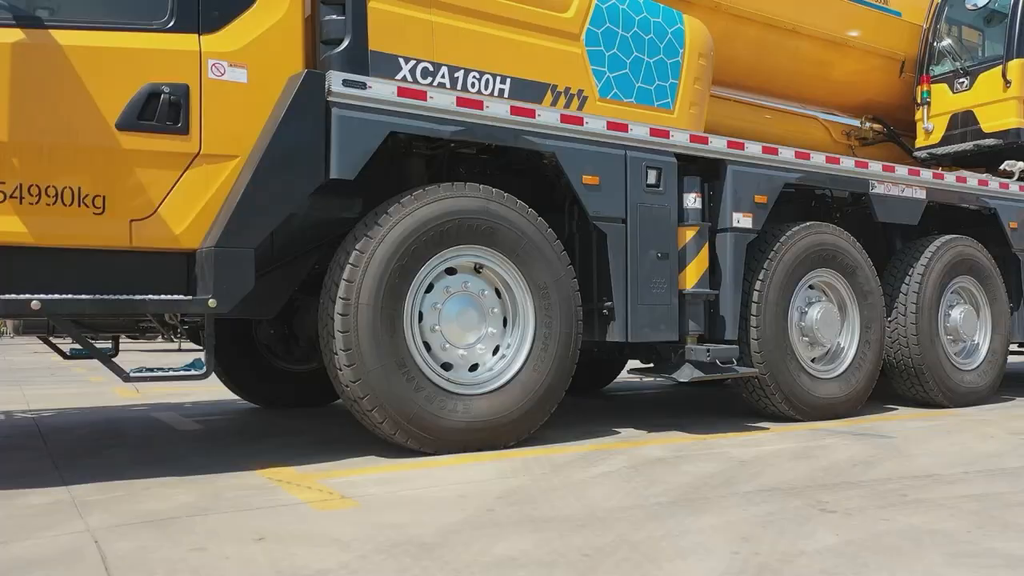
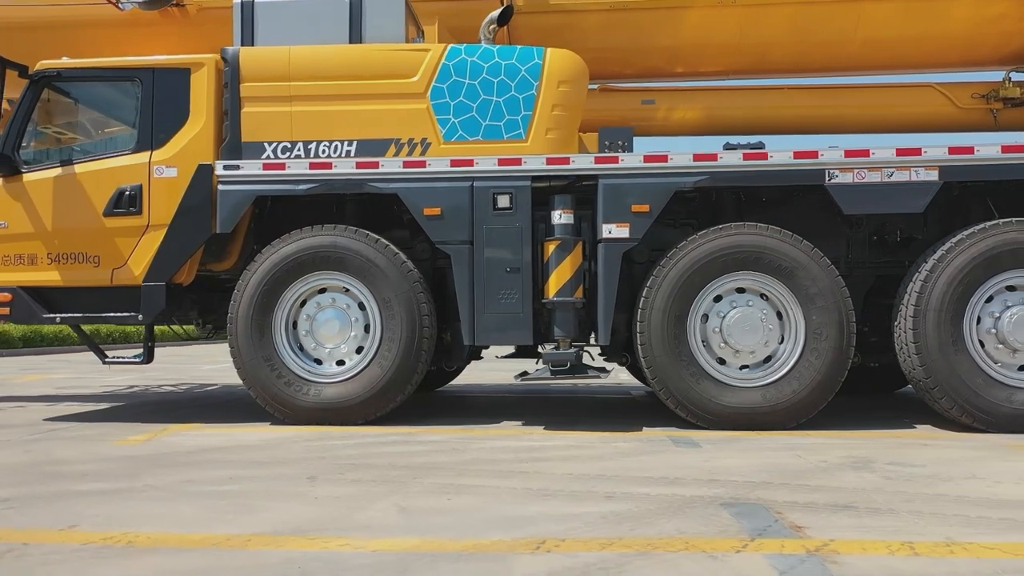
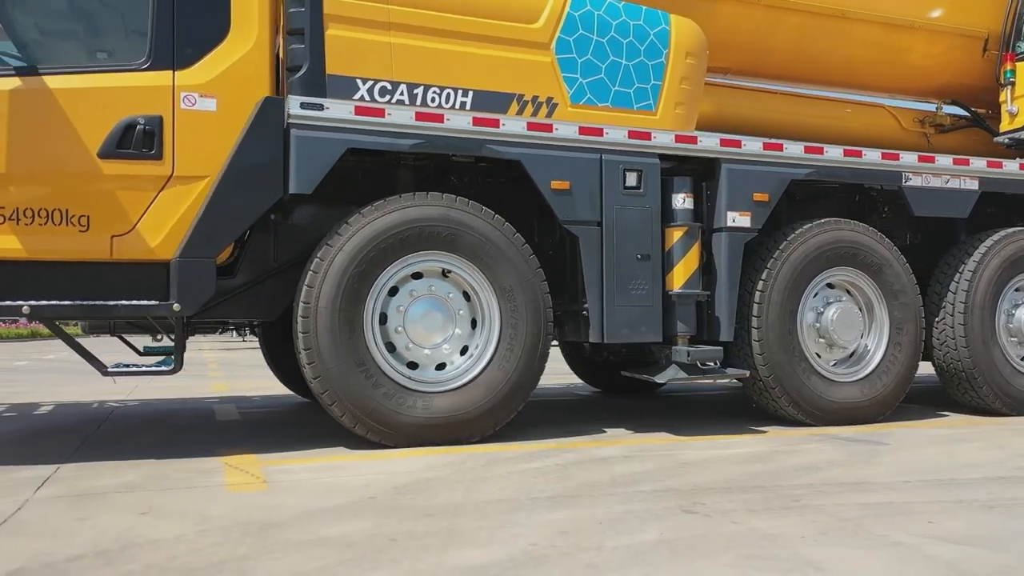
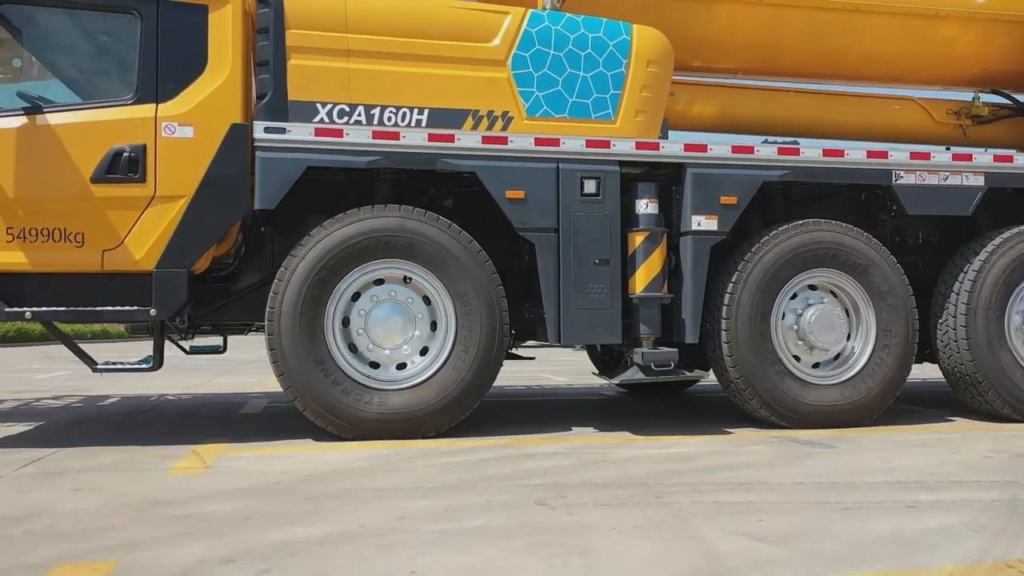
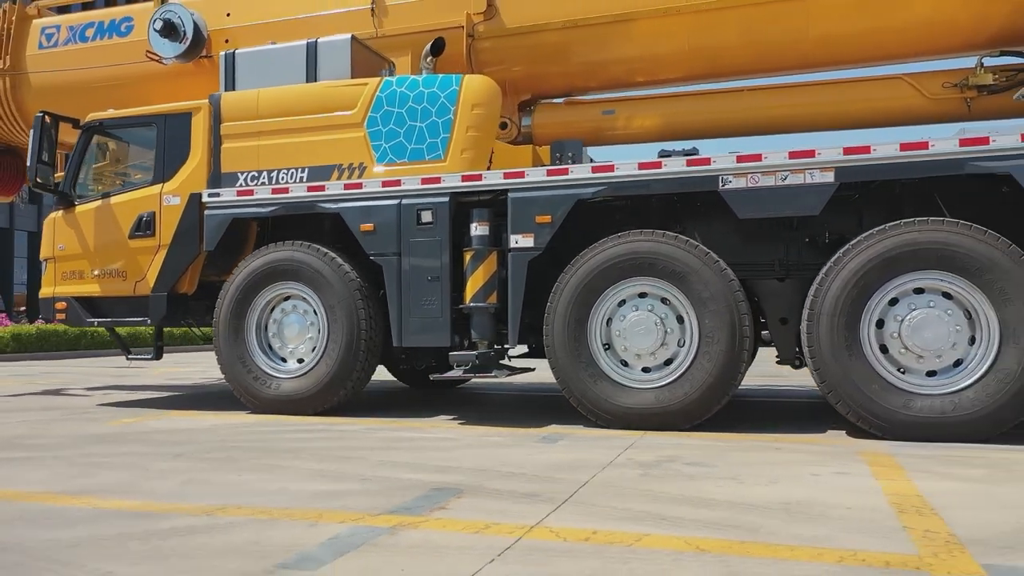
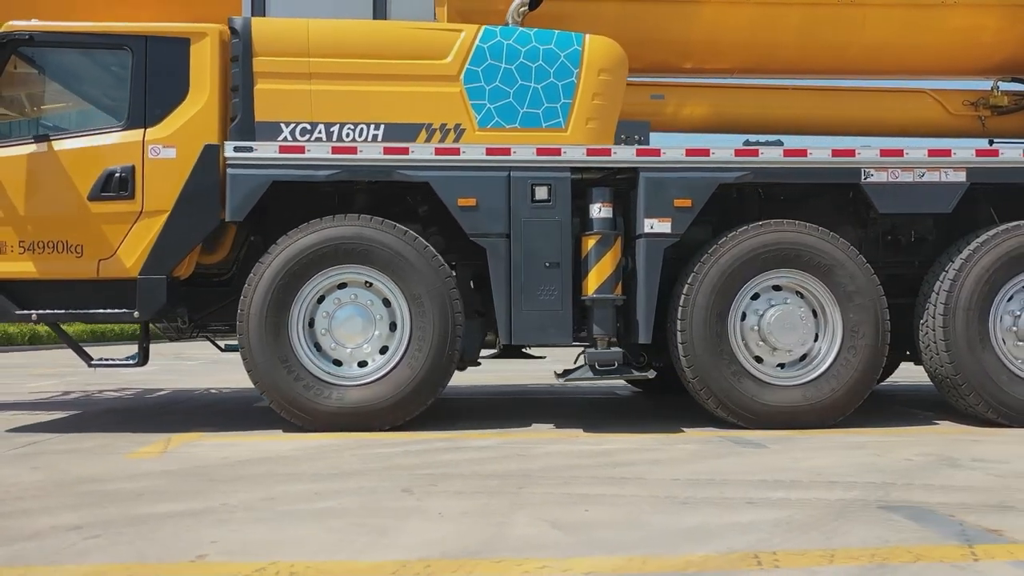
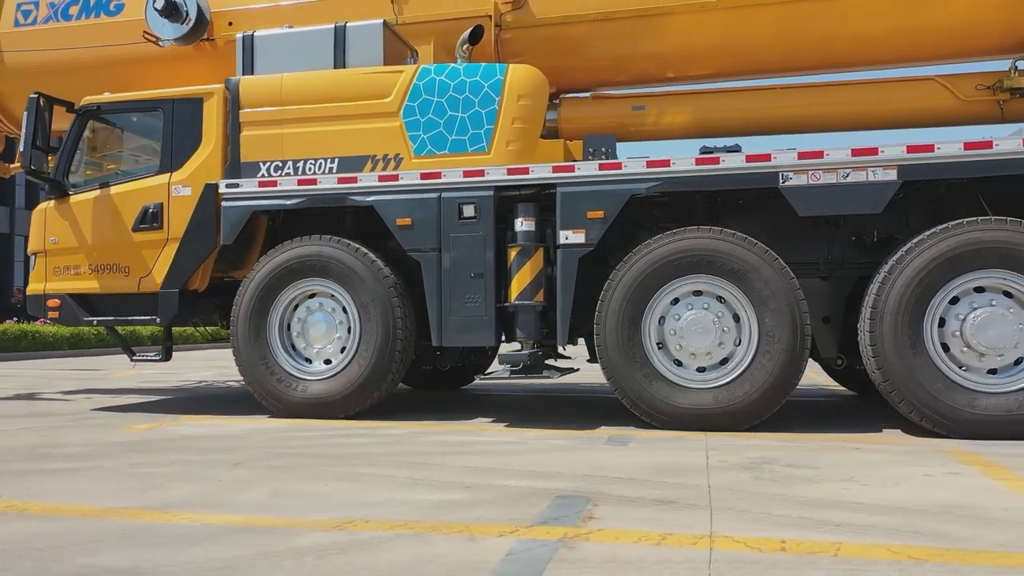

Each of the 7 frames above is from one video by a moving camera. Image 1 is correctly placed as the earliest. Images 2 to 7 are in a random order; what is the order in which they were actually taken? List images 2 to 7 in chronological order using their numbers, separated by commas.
3, 4, 6, 2, 7, 5
